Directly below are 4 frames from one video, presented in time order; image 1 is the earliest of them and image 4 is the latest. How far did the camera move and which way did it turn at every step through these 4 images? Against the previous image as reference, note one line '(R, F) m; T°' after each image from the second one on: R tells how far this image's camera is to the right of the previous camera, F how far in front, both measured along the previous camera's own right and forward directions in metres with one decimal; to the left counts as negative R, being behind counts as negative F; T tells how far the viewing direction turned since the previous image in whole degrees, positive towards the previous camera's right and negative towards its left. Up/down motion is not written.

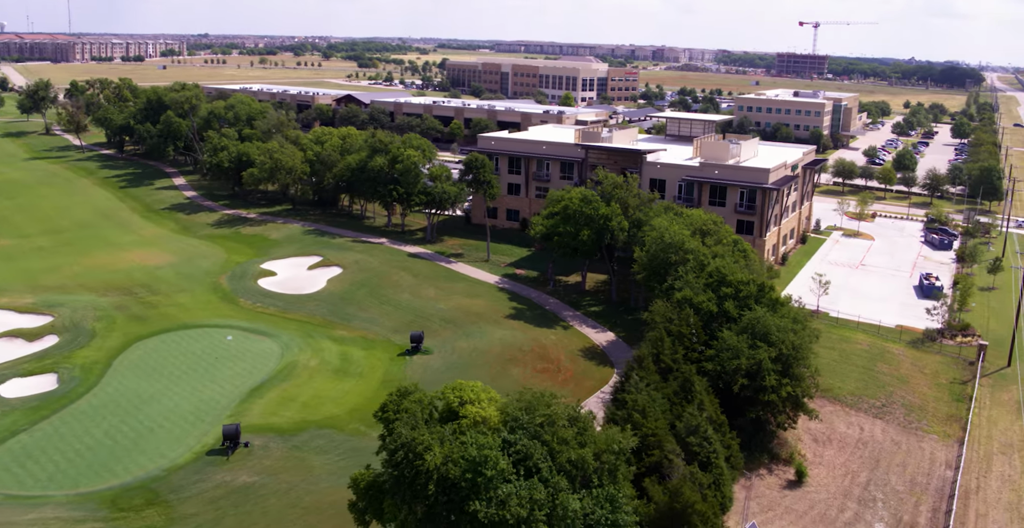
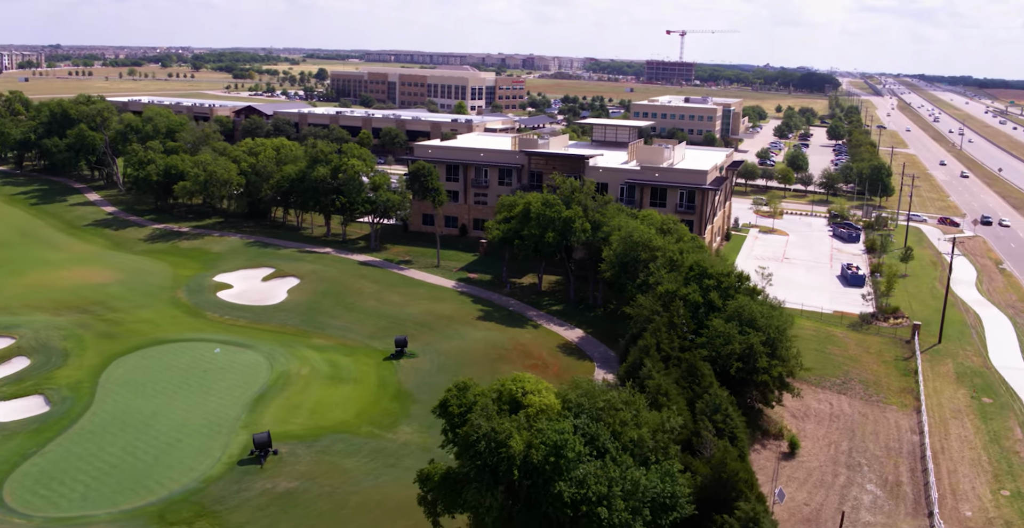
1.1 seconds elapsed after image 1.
(-4.8, -0.7) m; +8°
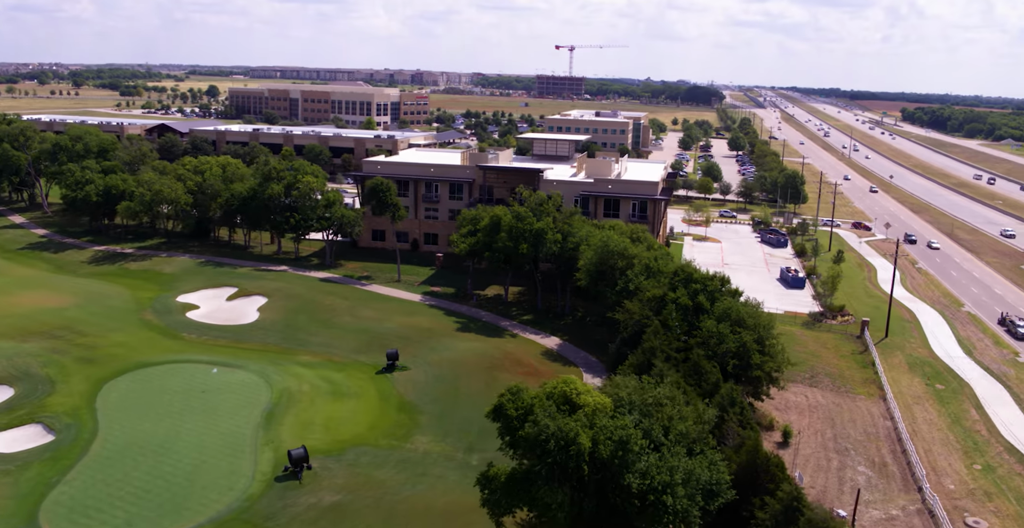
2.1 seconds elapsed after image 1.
(-4.4, -0.7) m; +7°
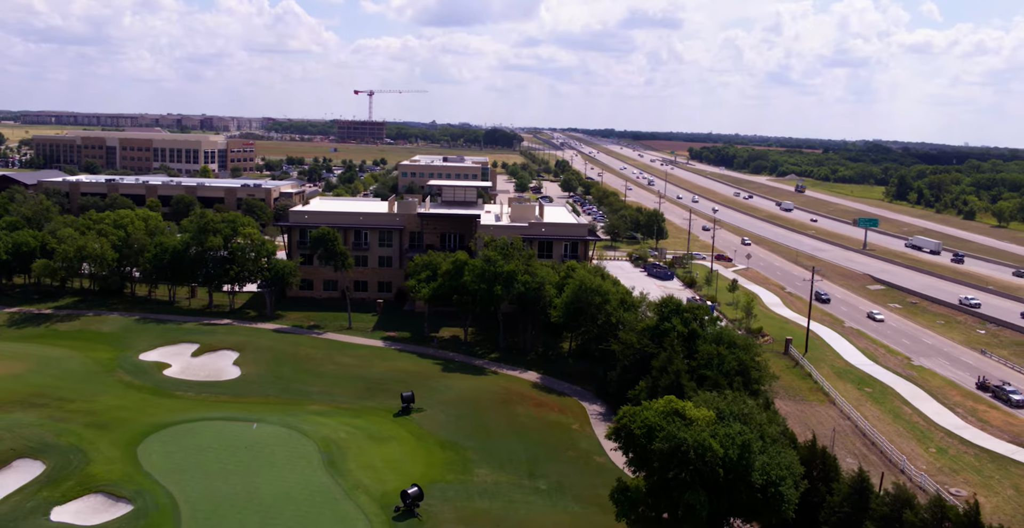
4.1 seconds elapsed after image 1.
(-9.7, -1.7) m; +13°
